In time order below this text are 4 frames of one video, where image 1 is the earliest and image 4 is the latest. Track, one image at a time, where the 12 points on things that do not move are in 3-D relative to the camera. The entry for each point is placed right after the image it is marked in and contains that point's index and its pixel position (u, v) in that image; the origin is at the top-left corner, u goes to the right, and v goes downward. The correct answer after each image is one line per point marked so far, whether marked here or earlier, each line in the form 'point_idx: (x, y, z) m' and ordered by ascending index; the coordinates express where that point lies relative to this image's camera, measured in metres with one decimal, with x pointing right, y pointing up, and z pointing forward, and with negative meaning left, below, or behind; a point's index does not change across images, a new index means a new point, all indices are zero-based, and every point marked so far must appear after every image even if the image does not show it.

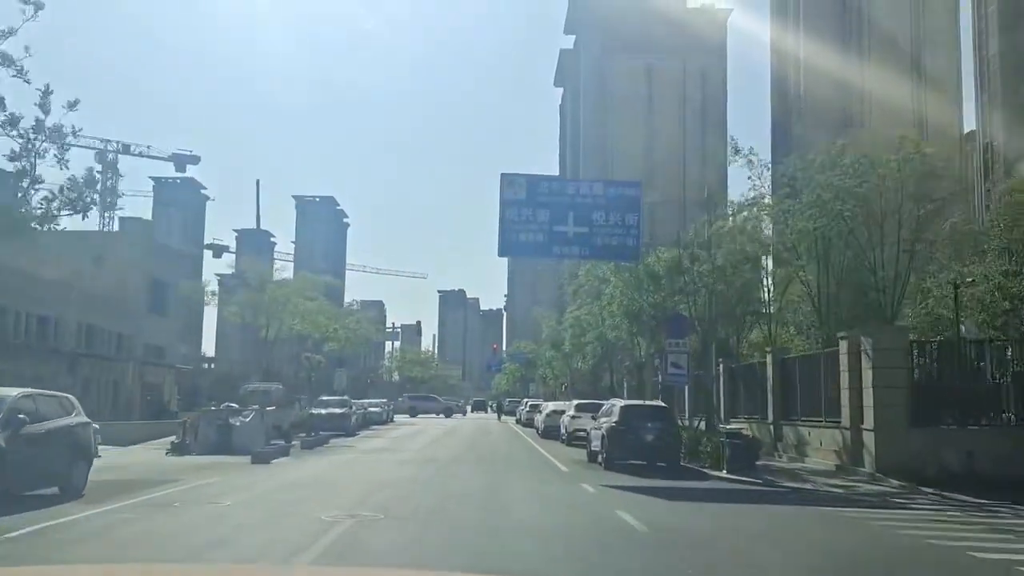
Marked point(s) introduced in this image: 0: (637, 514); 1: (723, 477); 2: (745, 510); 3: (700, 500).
0: (+2.7, -4.8, +17.2) m
1: (+5.2, -4.6, +19.7) m
2: (+4.9, -4.6, +16.9) m
3: (+4.2, -4.6, +17.8) m
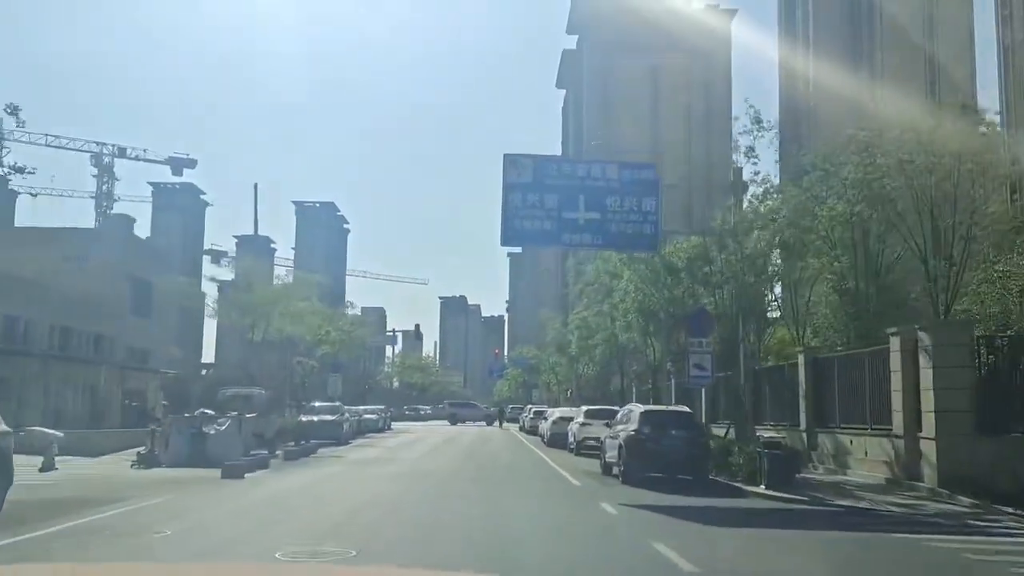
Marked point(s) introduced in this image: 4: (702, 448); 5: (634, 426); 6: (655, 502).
0: (+2.8, -4.5, +14.5) m
1: (+5.3, -4.4, +17.1) m
2: (+5.0, -4.3, +14.3) m
3: (+4.3, -4.4, +15.2) m
4: (+4.5, -3.8, +19.1) m
5: (+2.9, -3.3, +19.5) m
6: (+3.0, -4.4, +16.6) m
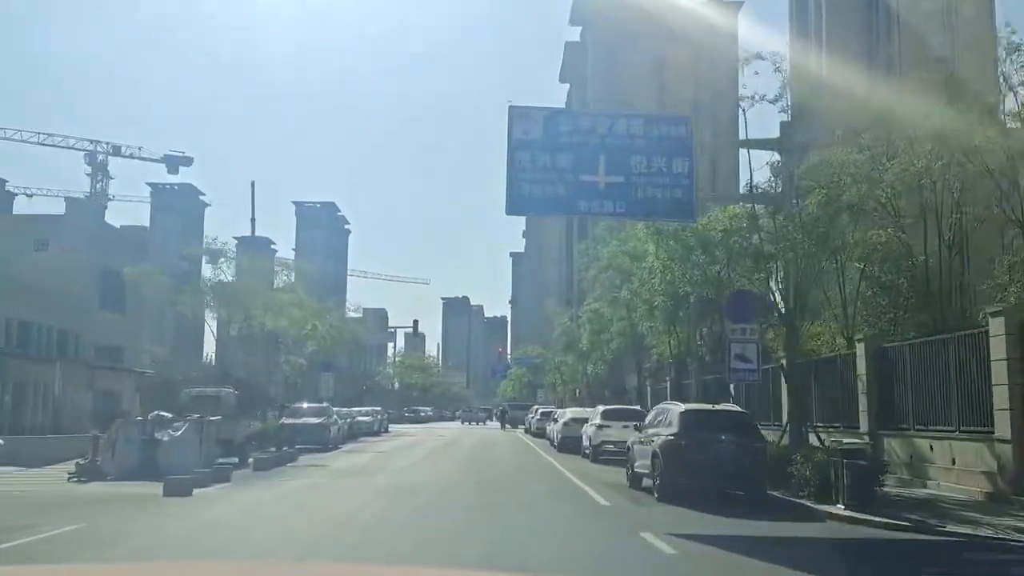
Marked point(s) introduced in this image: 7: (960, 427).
0: (+3.0, -3.9, +10.8) m
1: (+5.5, -3.8, +13.4) m
2: (+5.2, -3.7, +10.6) m
3: (+4.5, -3.8, +11.5) m
4: (+4.7, -3.2, +15.4) m
5: (+3.1, -2.8, +15.8) m
6: (+3.2, -3.9, +13.0) m
7: (+9.2, -2.9, +16.7) m
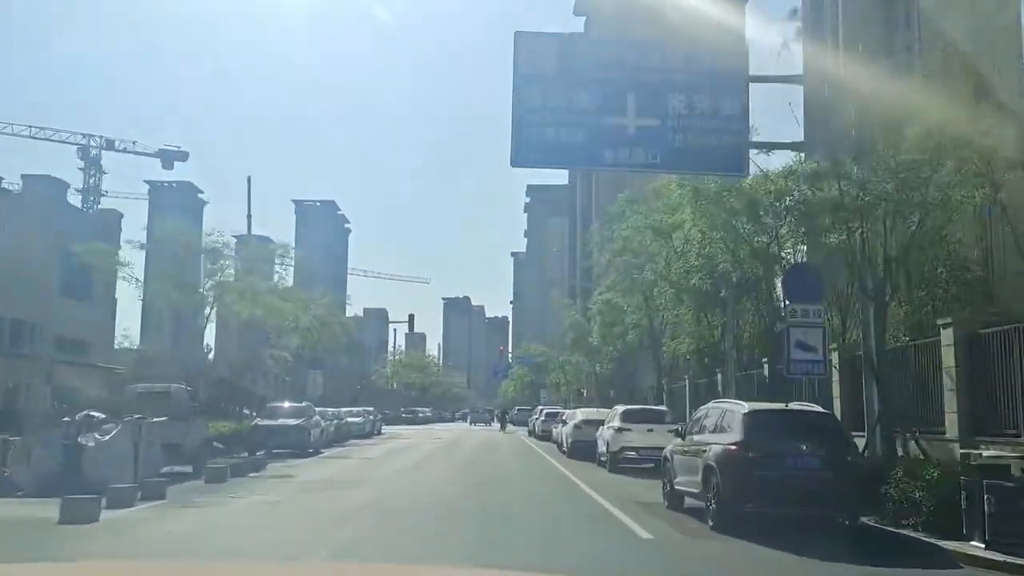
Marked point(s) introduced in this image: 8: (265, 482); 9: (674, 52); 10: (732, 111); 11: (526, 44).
0: (+3.1, -3.3, +7.0) m
1: (+5.6, -3.2, +9.6) m
2: (+5.3, -3.2, +6.8) m
3: (+4.6, -3.2, +7.6) m
4: (+4.8, -2.7, +11.6) m
5: (+3.2, -2.2, +12.0) m
6: (+3.3, -3.3, +9.1) m
7: (+9.4, -2.3, +12.8) m
8: (-5.7, -4.5, +18.4) m
9: (+3.2, +4.7, +16.1) m
10: (+4.4, +3.5, +16.1) m
11: (+0.3, +4.8, +15.7) m
